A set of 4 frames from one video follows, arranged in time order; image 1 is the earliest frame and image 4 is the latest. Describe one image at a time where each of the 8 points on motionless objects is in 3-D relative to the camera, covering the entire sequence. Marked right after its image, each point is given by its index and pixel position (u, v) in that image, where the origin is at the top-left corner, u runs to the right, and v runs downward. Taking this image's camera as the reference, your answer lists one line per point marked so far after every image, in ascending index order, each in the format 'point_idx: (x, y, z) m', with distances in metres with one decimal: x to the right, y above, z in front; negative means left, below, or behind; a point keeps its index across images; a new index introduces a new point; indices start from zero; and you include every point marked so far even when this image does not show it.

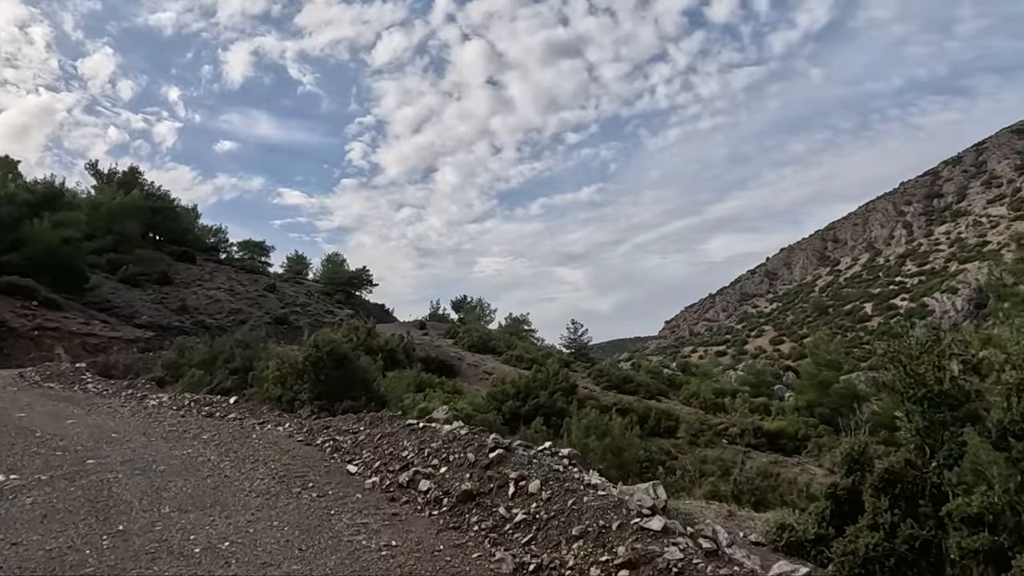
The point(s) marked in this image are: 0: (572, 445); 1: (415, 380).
0: (+0.9, -2.4, +10.1) m
1: (-2.2, -2.1, +15.1) m
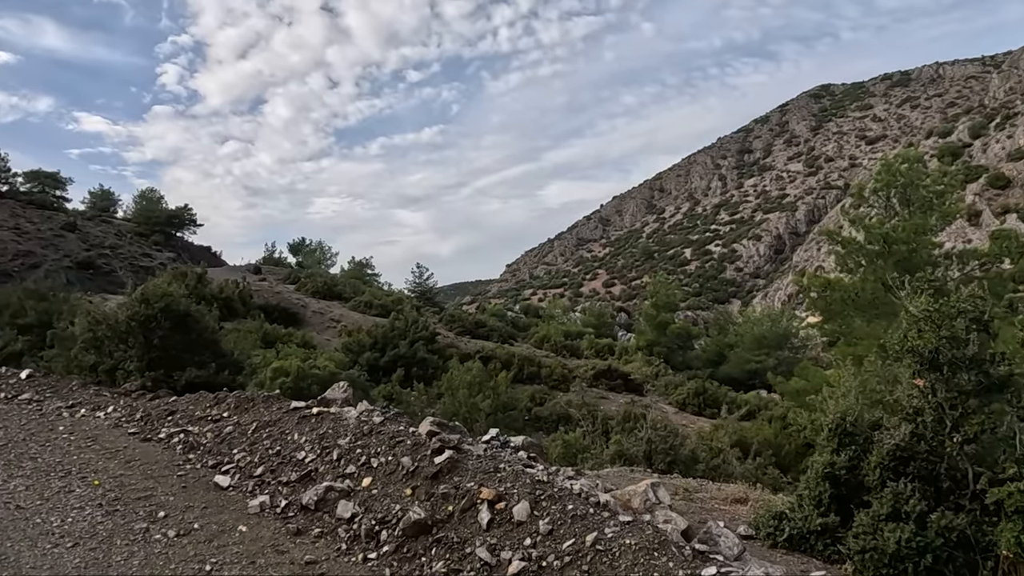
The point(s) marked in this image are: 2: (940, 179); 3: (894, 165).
0: (-0.9, -1.6, +9.3) m
1: (-5.1, -0.9, +13.4) m
2: (+8.5, +2.2, +13.1) m
3: (+7.7, +2.4, +13.3) m
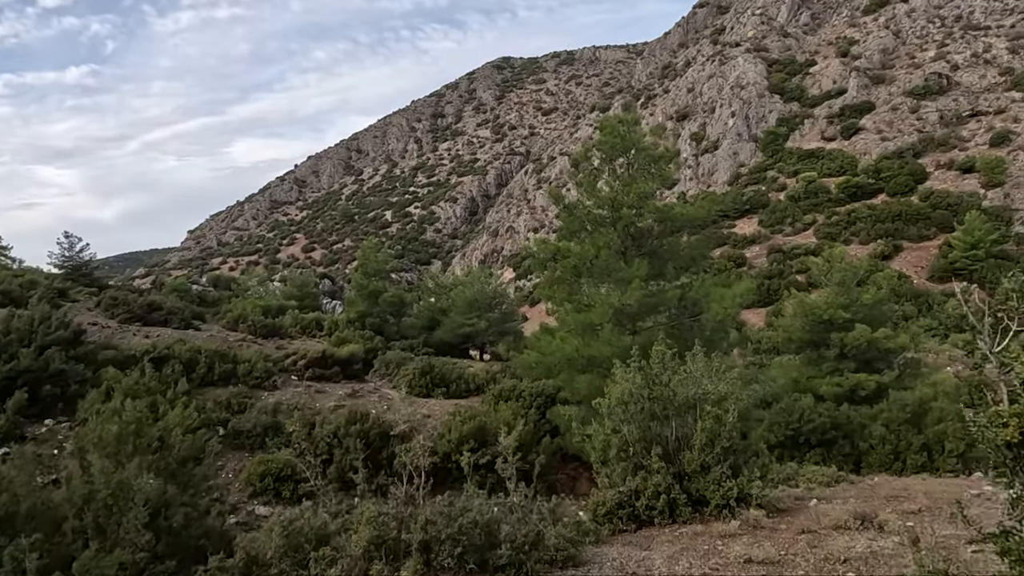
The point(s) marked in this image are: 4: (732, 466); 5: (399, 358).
0: (-3.9, -1.5, +6.1) m
1: (-9.5, -0.9, +8.0) m
2: (+2.8, +2.9, +13.2) m
3: (+2.0, +3.2, +13.1) m
4: (+2.1, -1.7, +6.4) m
5: (-3.0, -1.9, +17.4) m
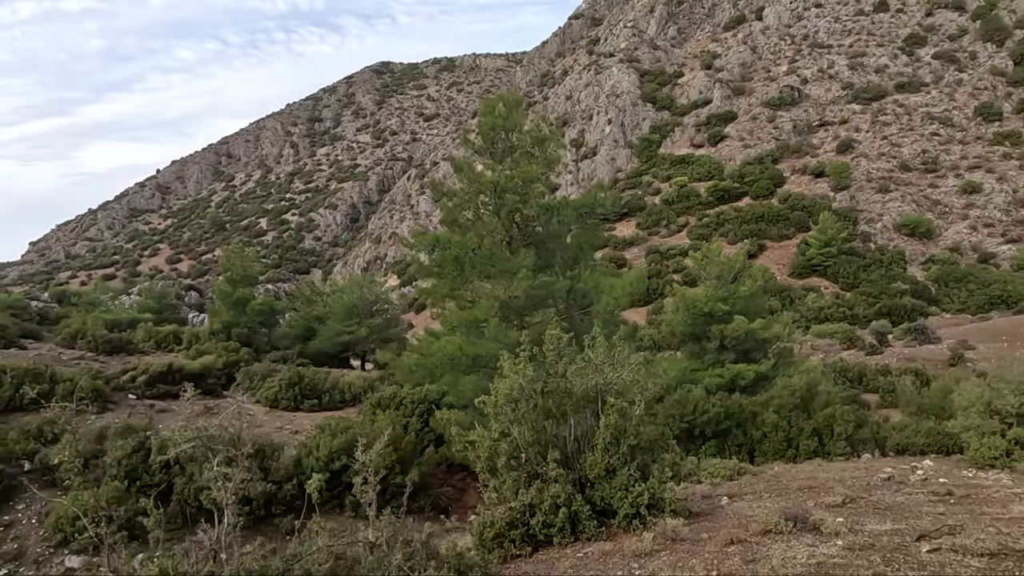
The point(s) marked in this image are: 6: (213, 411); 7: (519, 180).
0: (-4.9, -1.5, +4.3) m
1: (-10.7, -1.0, +5.2) m
2: (+0.5, +3.0, +12.5) m
3: (-0.3, +3.3, +12.2) m
4: (+1.1, -1.5, +5.6) m
5: (-5.9, -1.9, +15.6) m
6: (-5.4, -2.2, +12.0) m
7: (+0.1, +1.9, +11.6) m
